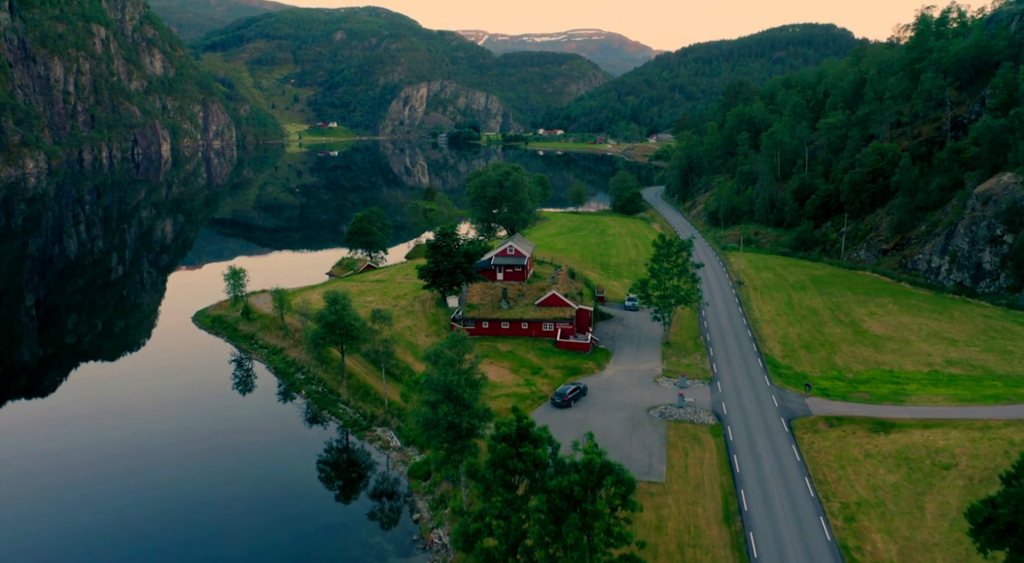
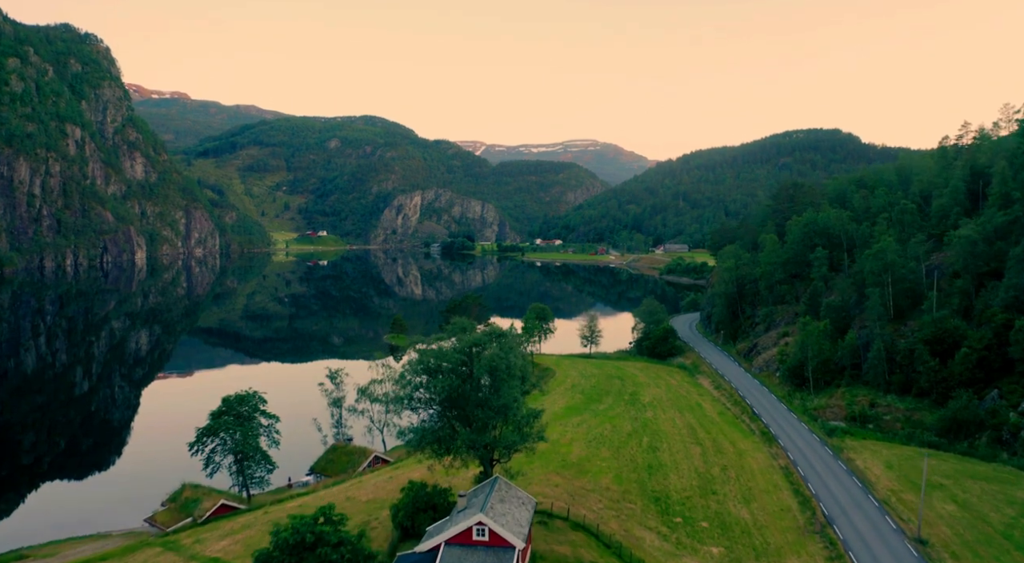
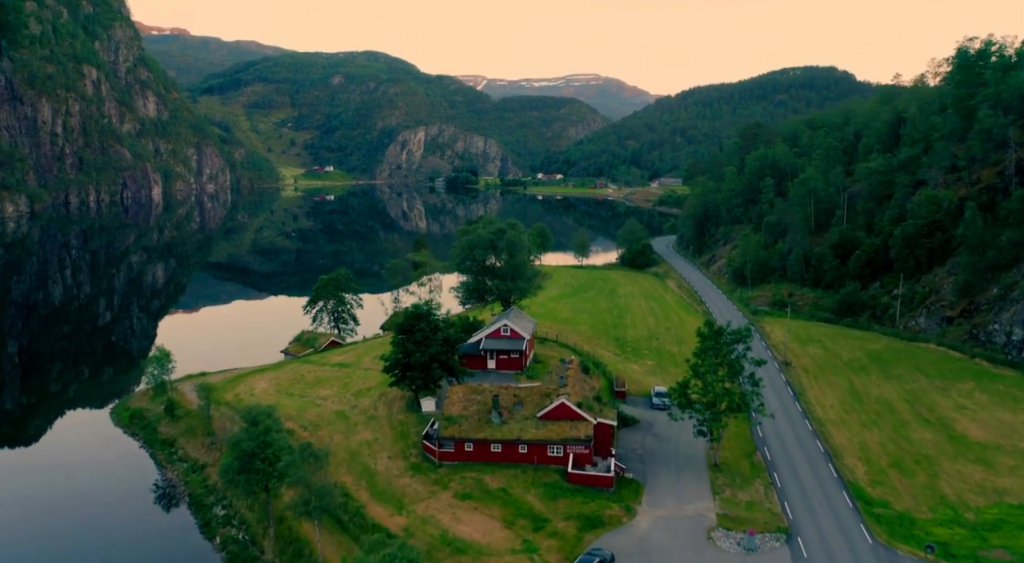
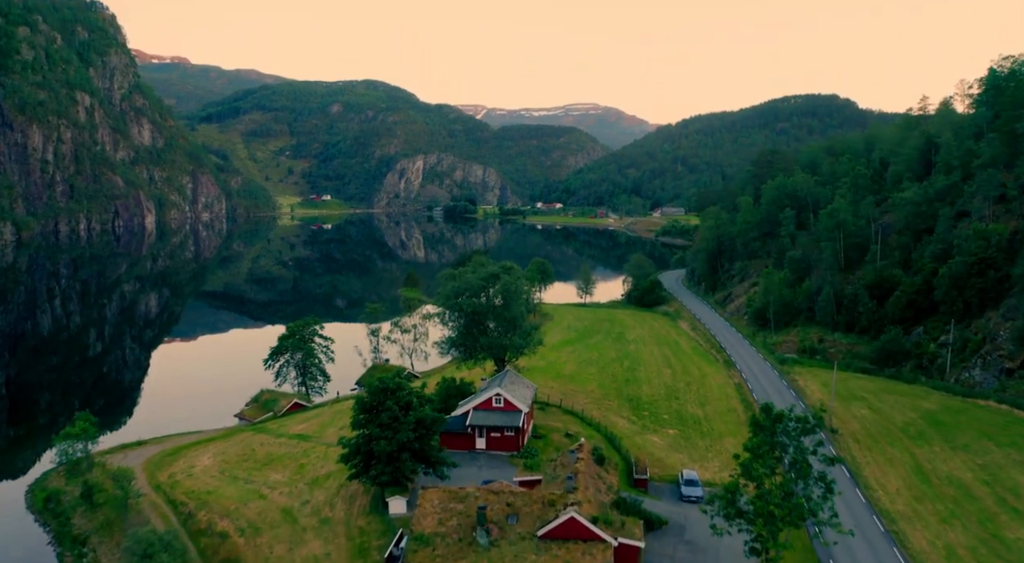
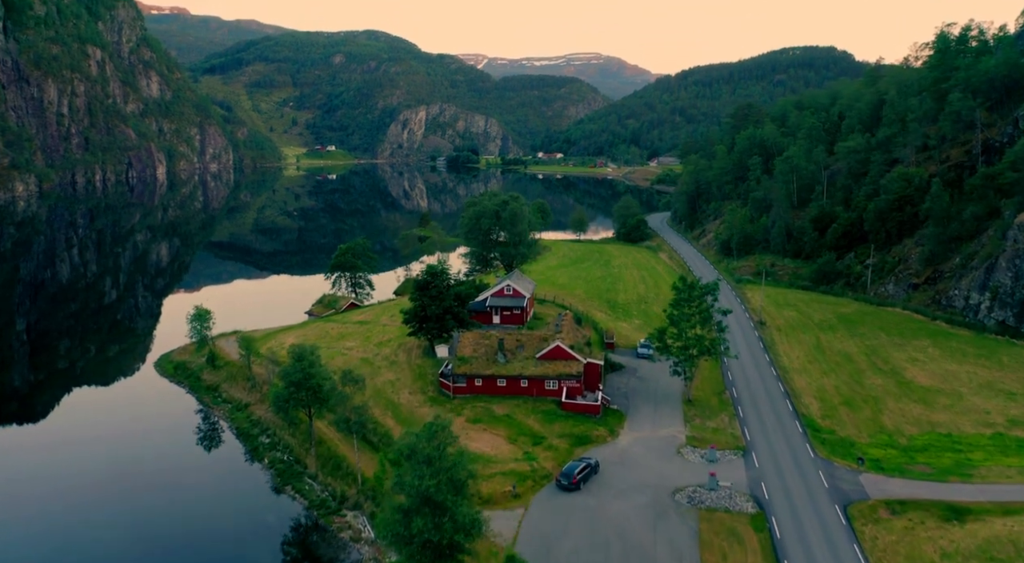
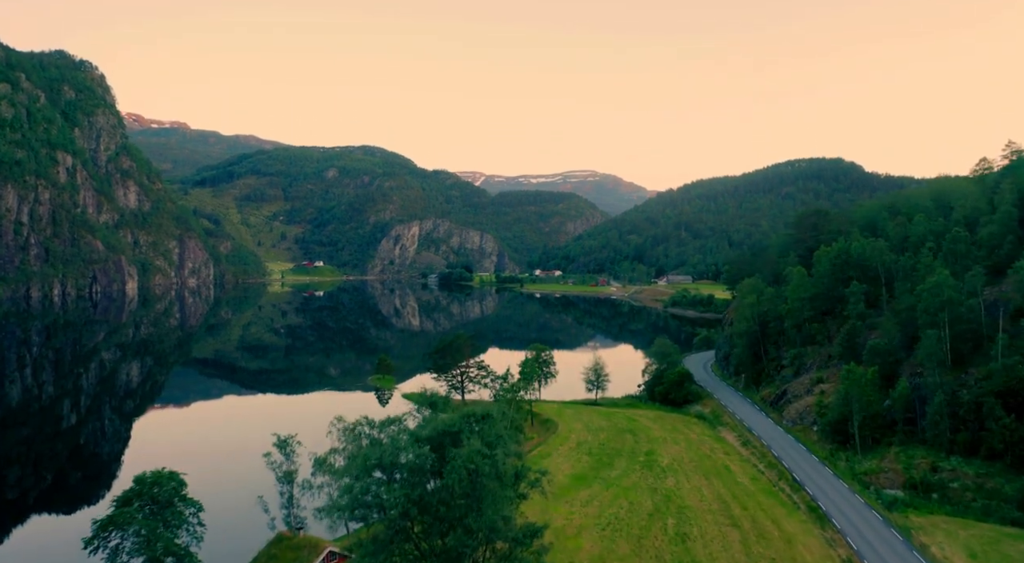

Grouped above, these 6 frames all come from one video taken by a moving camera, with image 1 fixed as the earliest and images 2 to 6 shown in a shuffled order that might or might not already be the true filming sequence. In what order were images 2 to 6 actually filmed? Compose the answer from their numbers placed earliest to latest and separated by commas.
5, 3, 4, 2, 6
